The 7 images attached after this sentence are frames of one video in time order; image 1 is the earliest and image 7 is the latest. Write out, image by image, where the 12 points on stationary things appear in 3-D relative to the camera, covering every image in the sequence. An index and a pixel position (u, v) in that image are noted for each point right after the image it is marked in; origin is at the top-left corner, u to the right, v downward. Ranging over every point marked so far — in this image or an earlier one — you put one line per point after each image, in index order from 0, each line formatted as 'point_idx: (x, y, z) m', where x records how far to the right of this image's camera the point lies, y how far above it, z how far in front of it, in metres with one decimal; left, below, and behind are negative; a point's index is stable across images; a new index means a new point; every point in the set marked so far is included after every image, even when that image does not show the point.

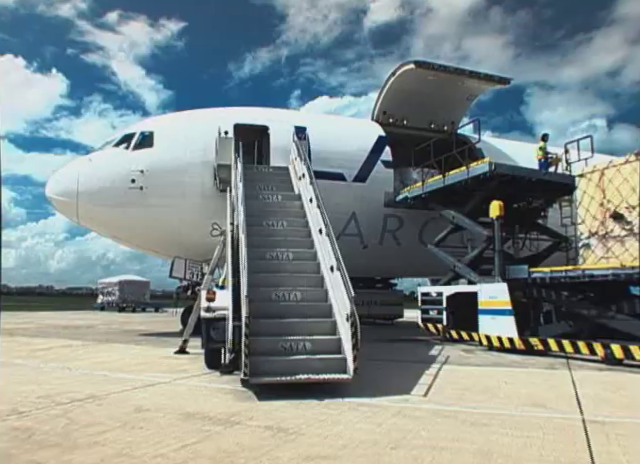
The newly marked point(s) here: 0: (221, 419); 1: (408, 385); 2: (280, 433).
0: (-1.4, -2.6, +5.7) m
1: (+1.5, -2.8, +7.5) m
2: (-0.5, -2.6, +5.3) m
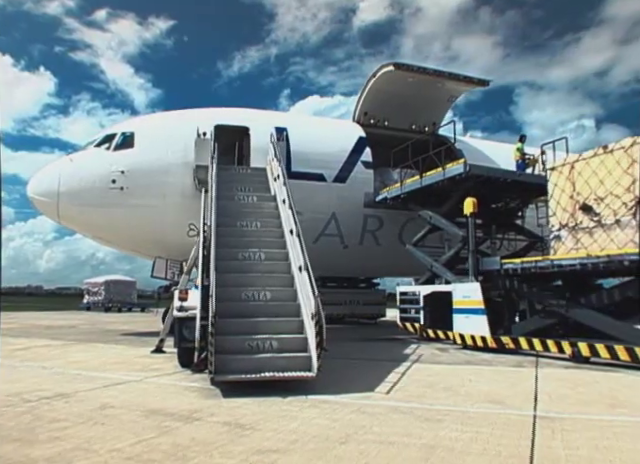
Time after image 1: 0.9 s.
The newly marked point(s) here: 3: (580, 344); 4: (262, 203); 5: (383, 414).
0: (-2.0, -2.6, +5.9) m
1: (+1.0, -2.8, +7.7) m
2: (-1.1, -2.6, +5.5) m
3: (+6.0, -2.6, +9.5) m
4: (-1.5, +0.7, +10.1) m
5: (+0.9, -2.6, +6.0) m
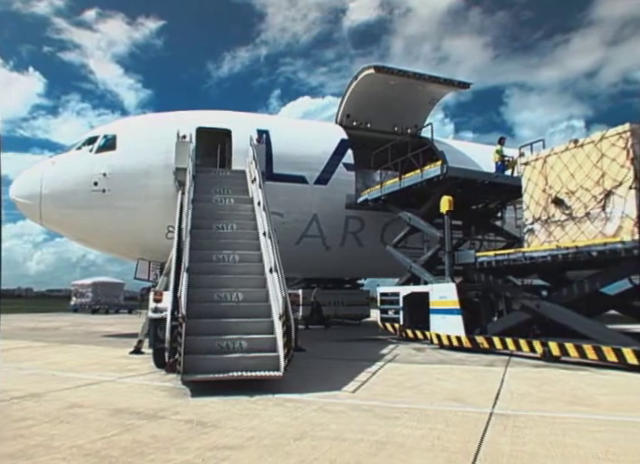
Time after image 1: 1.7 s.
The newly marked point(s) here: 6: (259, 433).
0: (-2.5, -2.7, +6.1) m
1: (+0.4, -2.9, +7.9) m
2: (-1.7, -2.6, +5.6) m
3: (+5.4, -2.6, +9.7) m
4: (-2.0, +0.7, +10.2) m
5: (+0.4, -2.7, +6.1) m
6: (-0.8, -2.6, +5.4) m
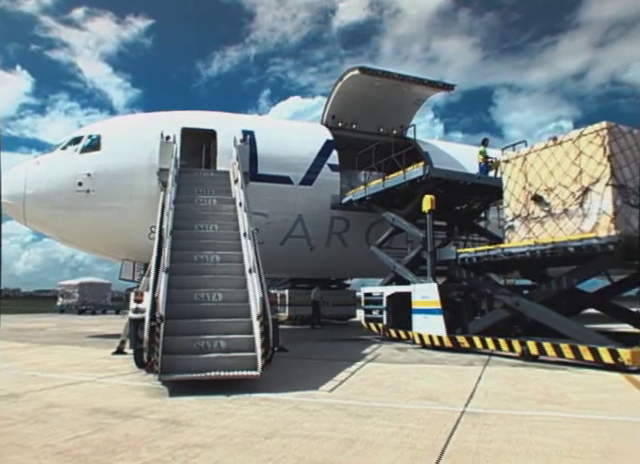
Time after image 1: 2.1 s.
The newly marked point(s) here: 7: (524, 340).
0: (-2.9, -2.7, +6.1) m
1: (0.0, -2.9, +7.9) m
2: (-2.1, -2.7, +5.7) m
3: (+5.0, -2.7, +9.8) m
4: (-2.5, +0.7, +10.3) m
5: (0.0, -2.7, +6.2) m
6: (-1.2, -2.6, +5.5) m
7: (+5.0, -2.7, +10.0) m
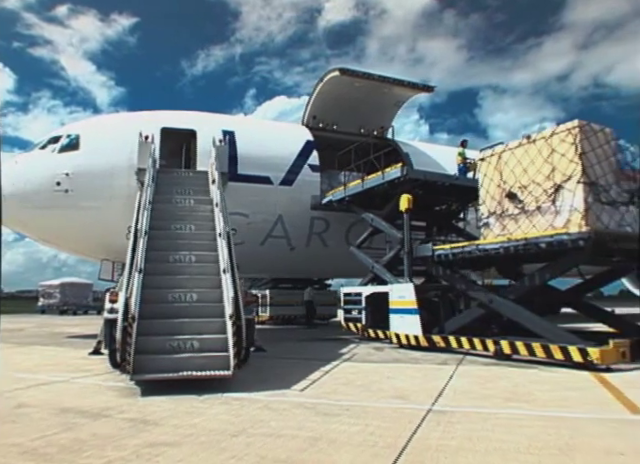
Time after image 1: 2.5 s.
0: (-3.4, -2.7, +6.2) m
1: (-0.5, -2.9, +8.0) m
2: (-2.5, -2.7, +5.7) m
3: (+4.5, -2.7, +10.0) m
4: (-3.0, +0.7, +10.3) m
5: (-0.5, -2.7, +6.3) m
6: (-1.6, -2.7, +5.5) m
7: (+4.4, -2.7, +10.2) m
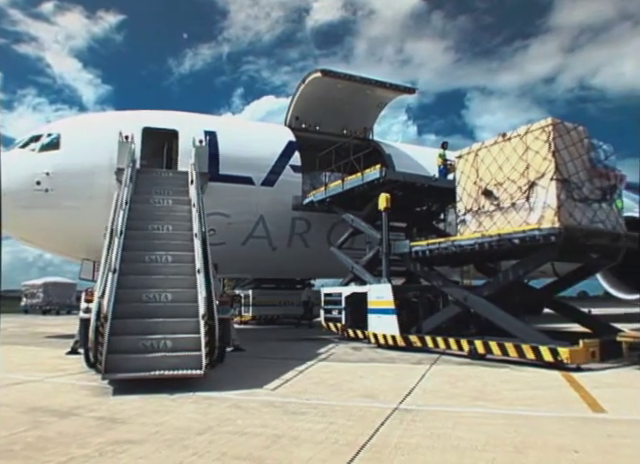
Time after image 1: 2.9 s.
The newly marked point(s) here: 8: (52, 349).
0: (-3.9, -2.7, +6.2) m
1: (-1.1, -2.9, +8.1) m
2: (-3.0, -2.7, +5.8) m
3: (+3.9, -2.7, +10.2) m
4: (-3.6, +0.7, +10.3) m
5: (-1.0, -2.8, +6.4) m
6: (-2.1, -2.7, +5.6) m
7: (+3.9, -2.7, +10.4) m
8: (-7.1, -3.1, +11.0) m
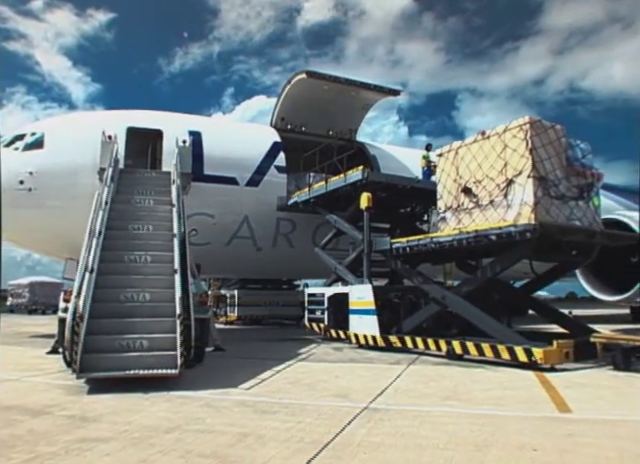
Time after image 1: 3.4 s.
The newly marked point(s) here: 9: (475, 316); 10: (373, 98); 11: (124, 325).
0: (-4.4, -2.7, +6.3) m
1: (-1.6, -2.9, +8.2) m
2: (-3.5, -2.7, +5.9) m
3: (+3.4, -2.8, +10.4) m
4: (-4.1, +0.7, +10.4) m
5: (-1.5, -2.8, +6.5) m
6: (-2.6, -2.7, +5.7) m
7: (+3.3, -2.8, +10.5) m
8: (-7.6, -3.1, +11.0) m
9: (+4.1, -2.3, +10.7) m
10: (+2.0, +4.9, +14.9) m
11: (-3.7, -1.8, +7.8) m
